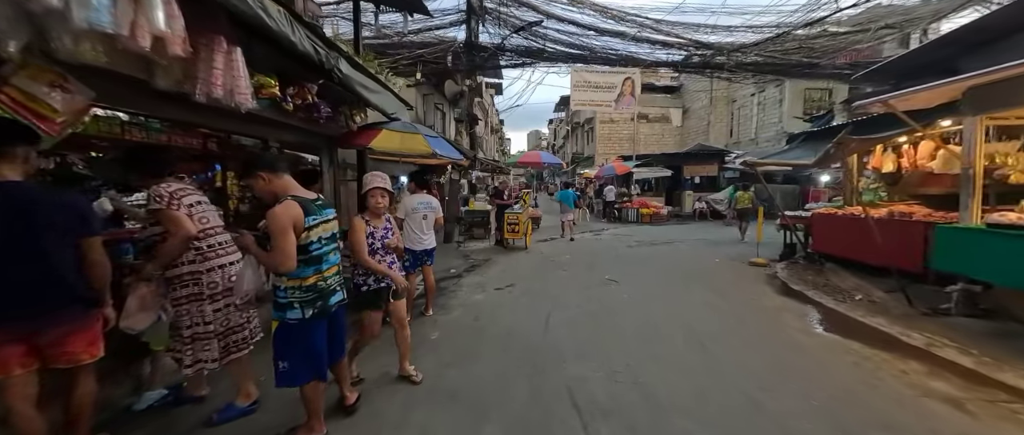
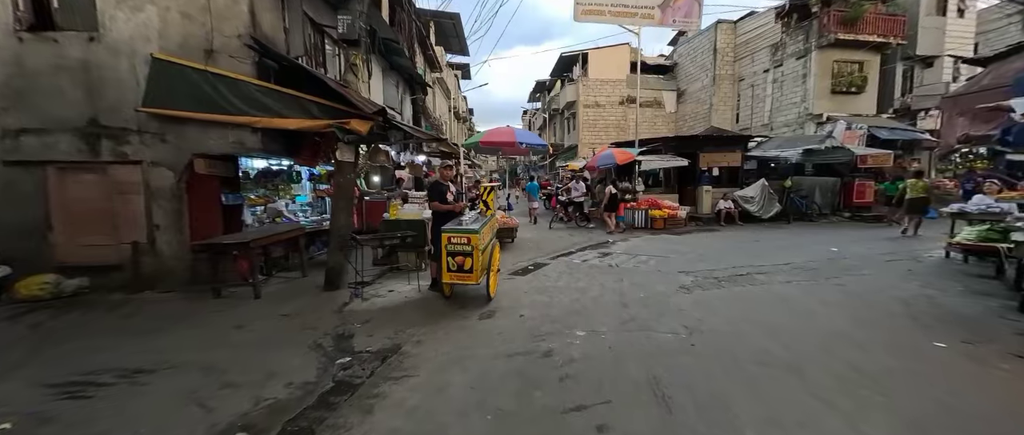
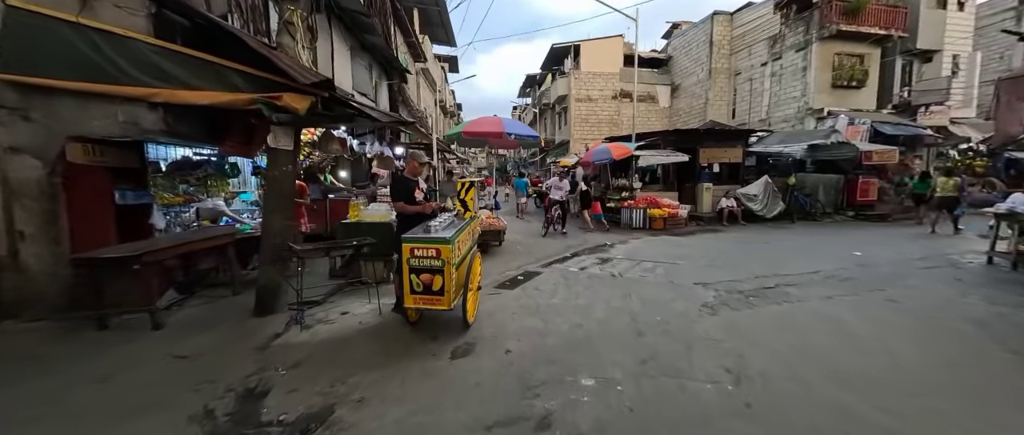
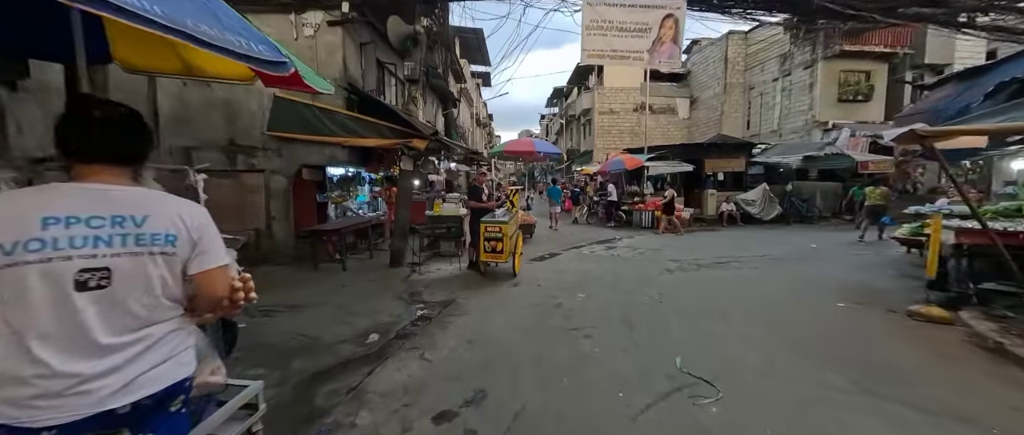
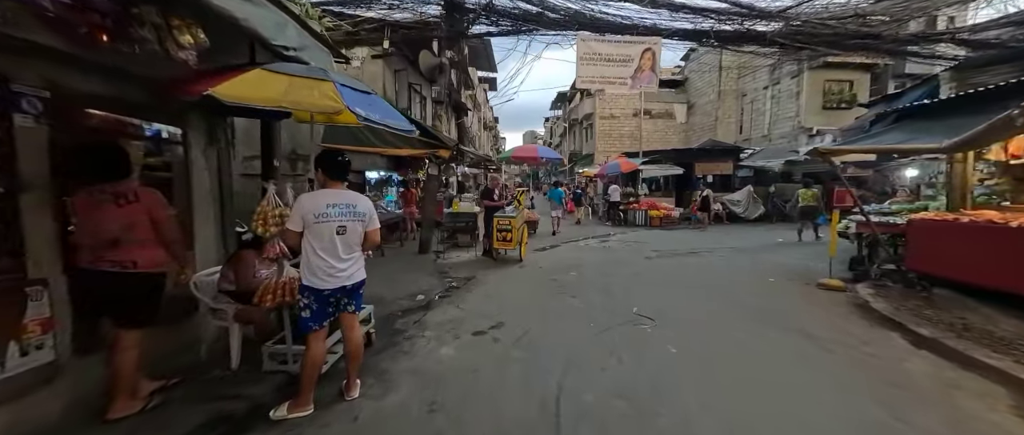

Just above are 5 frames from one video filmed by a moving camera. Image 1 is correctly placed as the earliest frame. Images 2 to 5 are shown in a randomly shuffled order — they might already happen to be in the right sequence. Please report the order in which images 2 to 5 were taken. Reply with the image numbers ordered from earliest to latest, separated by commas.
5, 4, 2, 3
